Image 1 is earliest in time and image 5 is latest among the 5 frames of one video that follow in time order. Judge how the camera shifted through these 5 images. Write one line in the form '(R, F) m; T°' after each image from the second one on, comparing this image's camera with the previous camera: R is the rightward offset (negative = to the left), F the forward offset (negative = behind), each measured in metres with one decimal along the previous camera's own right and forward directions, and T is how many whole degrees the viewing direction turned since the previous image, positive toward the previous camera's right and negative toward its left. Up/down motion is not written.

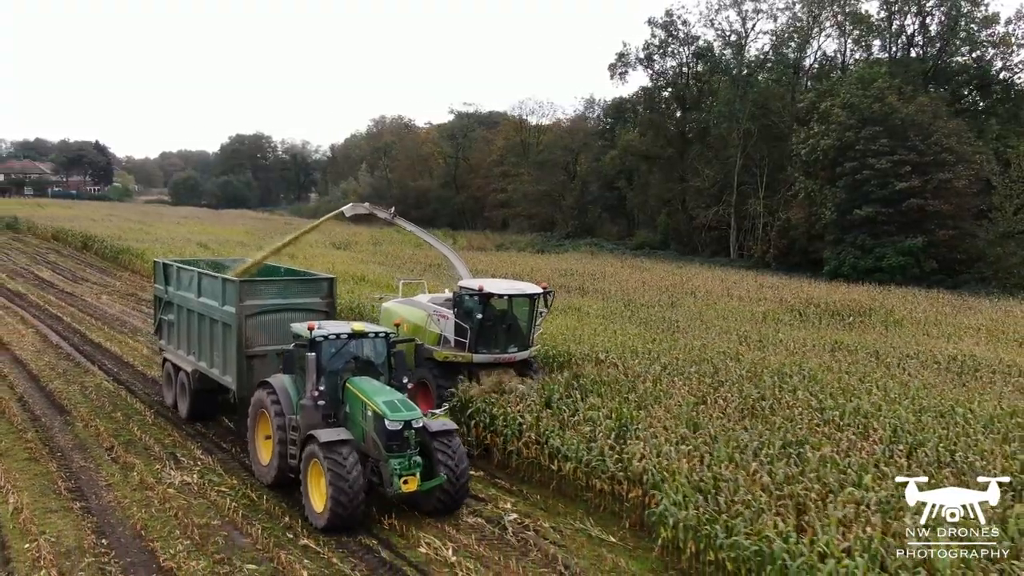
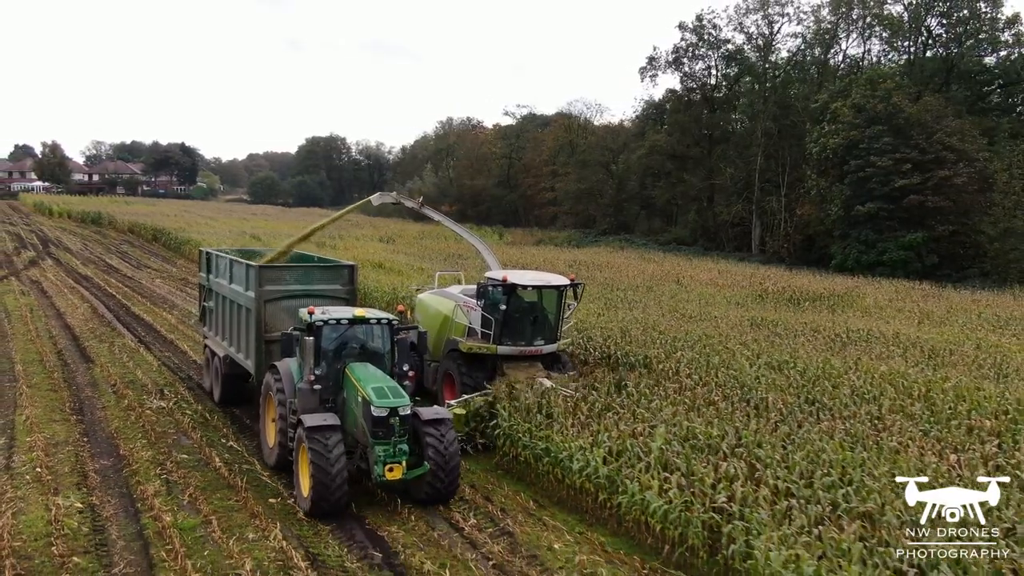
(+1.8, -1.8) m; -5°
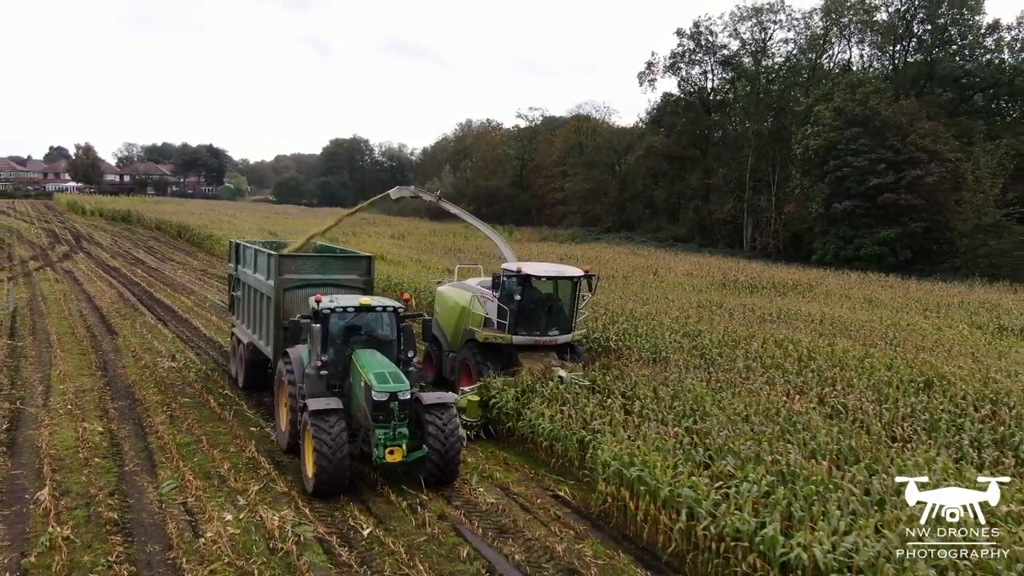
(+0.9, -1.7) m; -2°
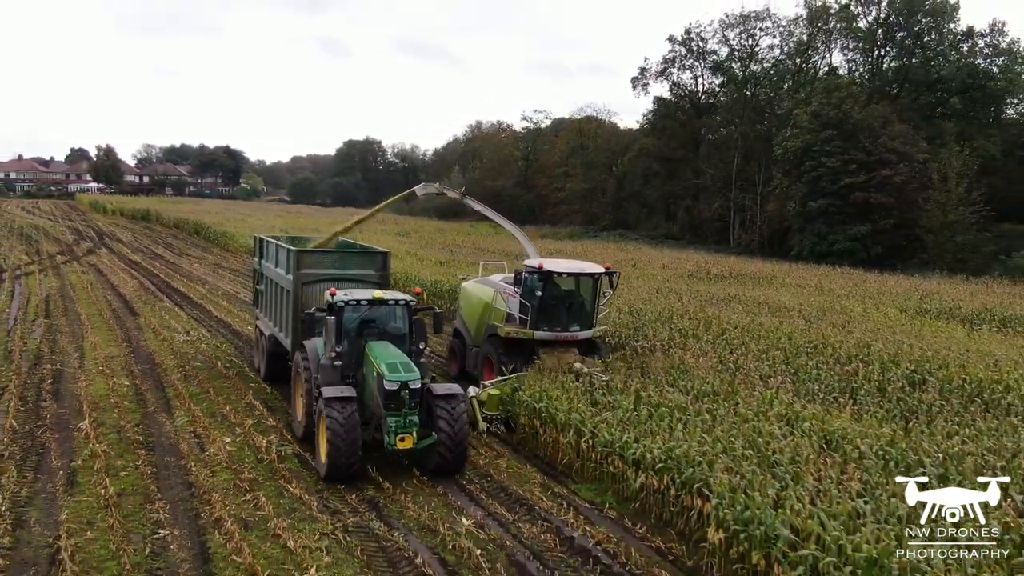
(+0.7, -1.7) m; -1°
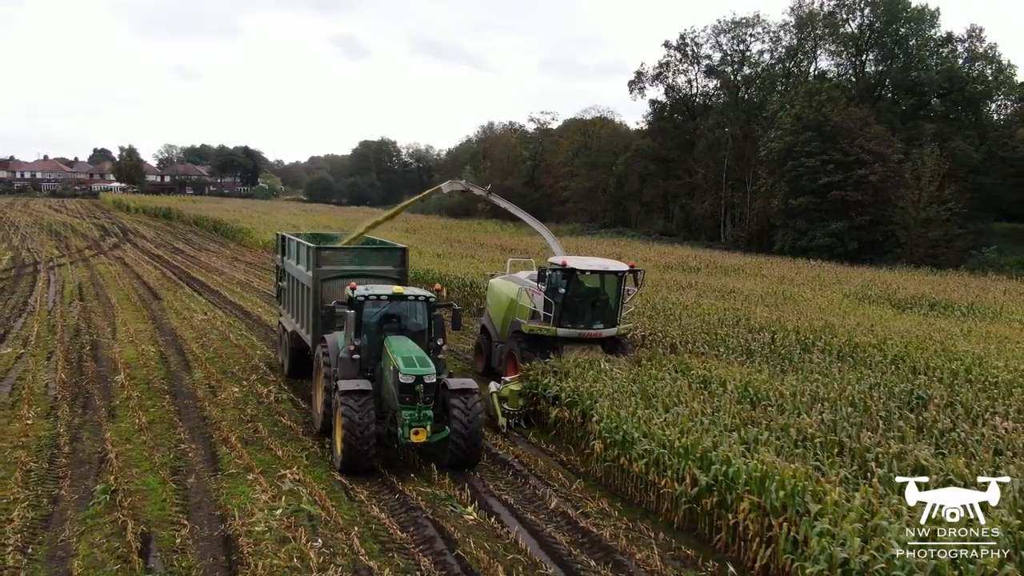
(+0.7, -1.8) m; -1°
